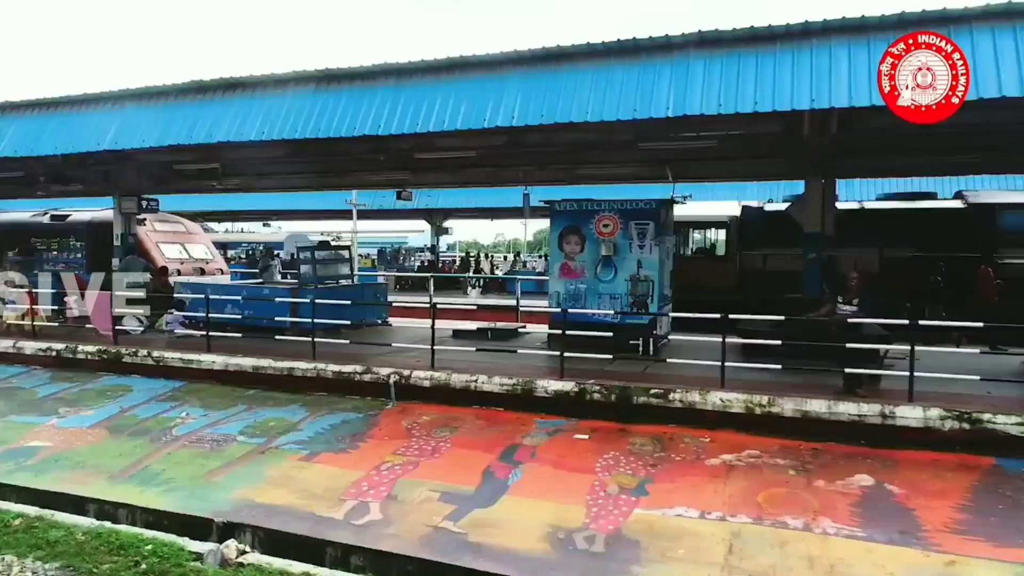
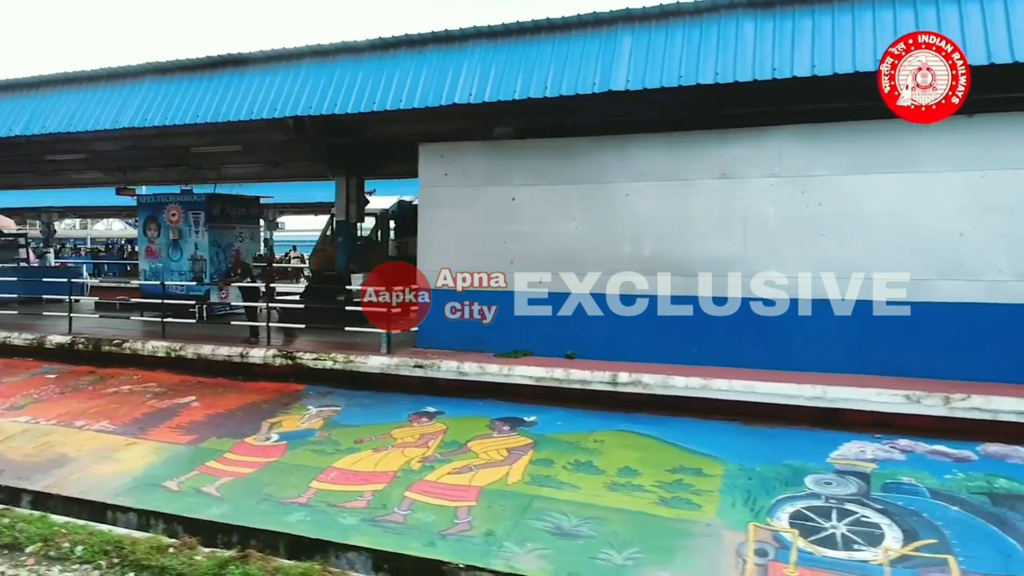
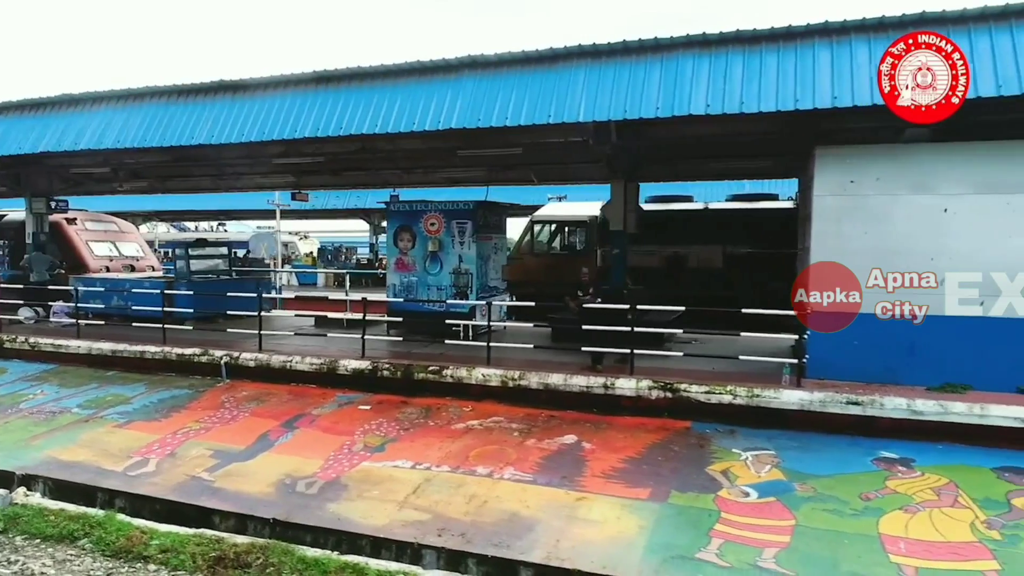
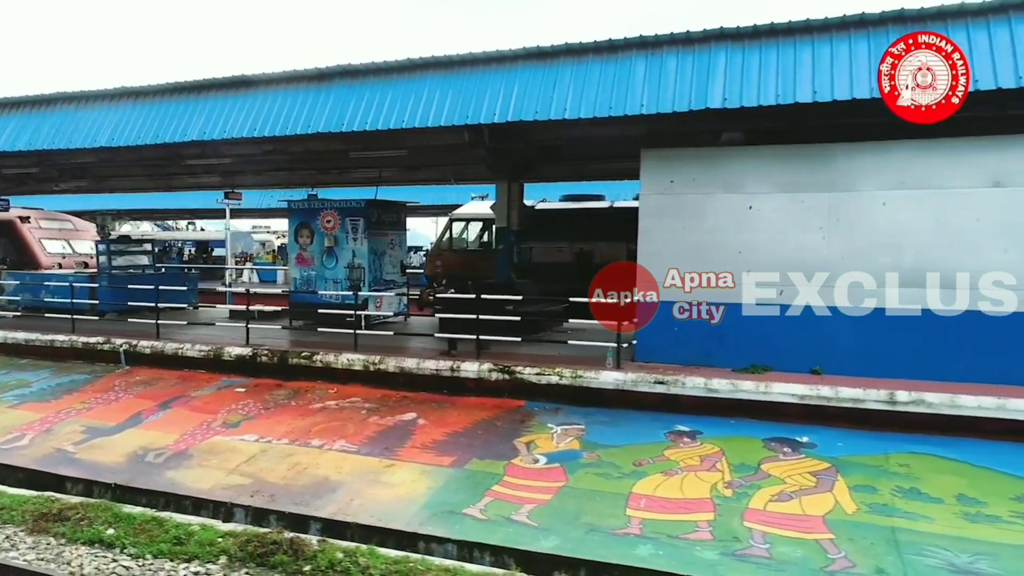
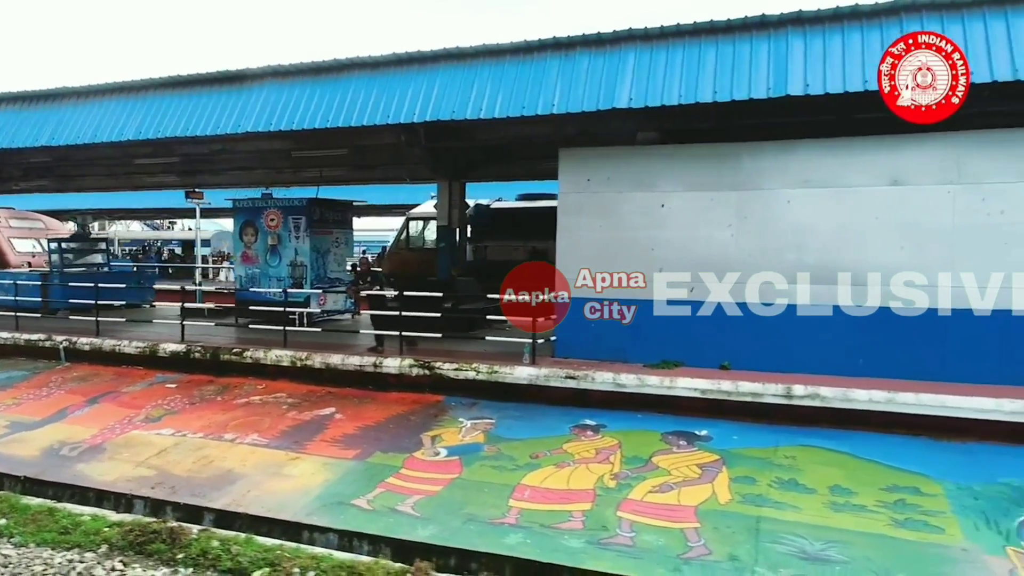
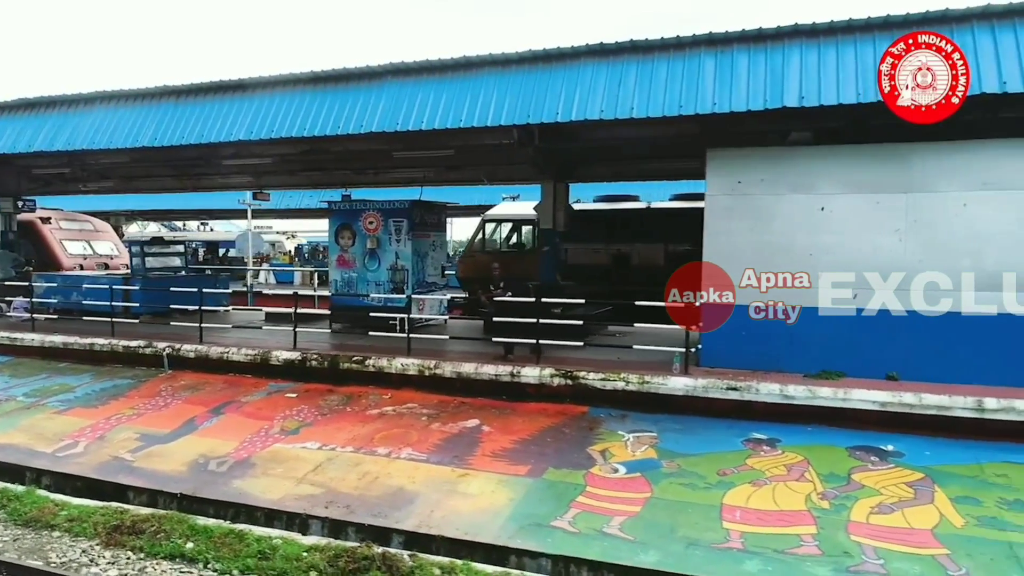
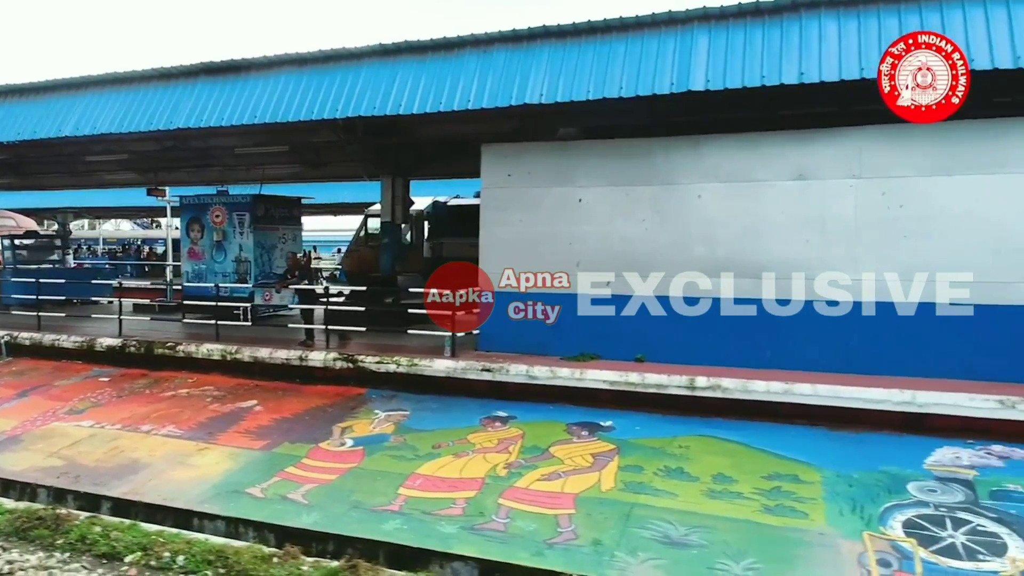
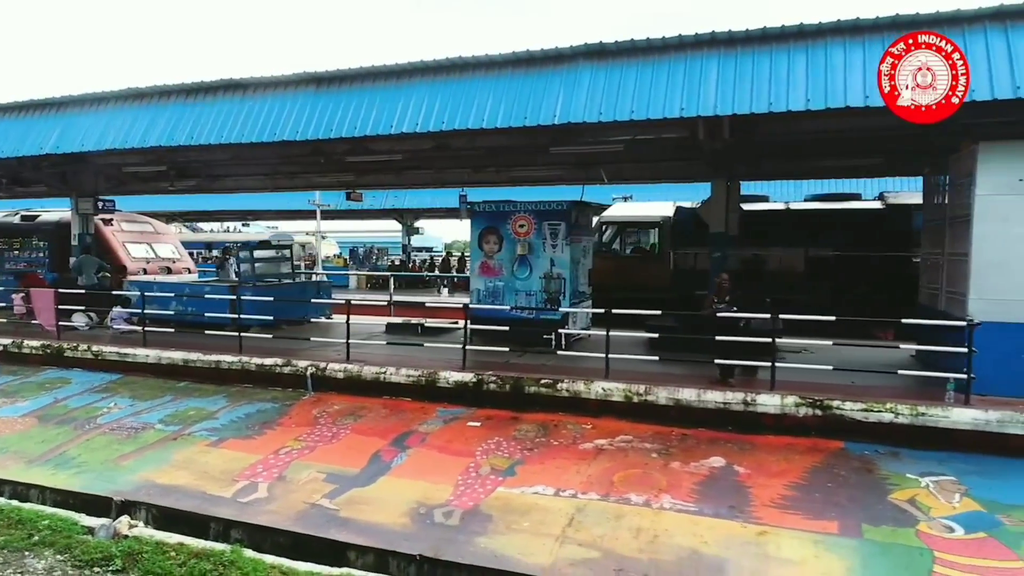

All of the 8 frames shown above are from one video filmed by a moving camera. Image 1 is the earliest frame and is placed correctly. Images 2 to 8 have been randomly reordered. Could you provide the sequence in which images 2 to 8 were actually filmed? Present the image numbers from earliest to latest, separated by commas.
8, 3, 6, 4, 5, 7, 2
